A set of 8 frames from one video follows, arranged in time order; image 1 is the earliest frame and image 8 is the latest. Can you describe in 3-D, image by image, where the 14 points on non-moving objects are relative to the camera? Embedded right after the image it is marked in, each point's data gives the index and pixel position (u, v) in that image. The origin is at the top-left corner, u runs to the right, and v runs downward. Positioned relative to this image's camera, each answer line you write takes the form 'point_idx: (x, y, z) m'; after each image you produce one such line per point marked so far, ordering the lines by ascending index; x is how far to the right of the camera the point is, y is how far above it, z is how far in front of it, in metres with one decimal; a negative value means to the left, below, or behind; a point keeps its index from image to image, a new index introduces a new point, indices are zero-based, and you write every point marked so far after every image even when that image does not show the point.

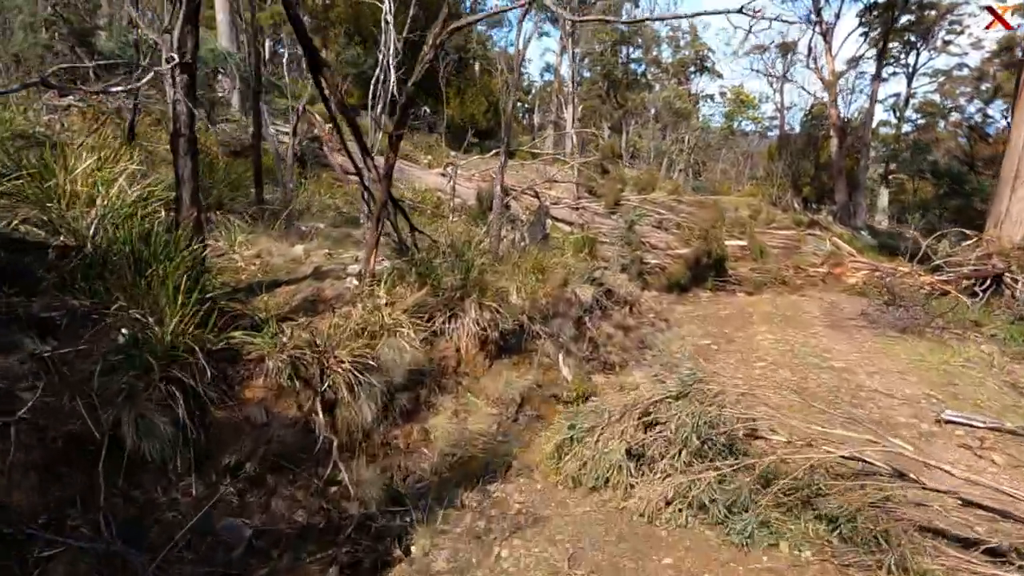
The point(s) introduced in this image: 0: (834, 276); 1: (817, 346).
0: (+6.2, +0.2, +12.7) m
1: (+3.2, -0.6, +6.8) m
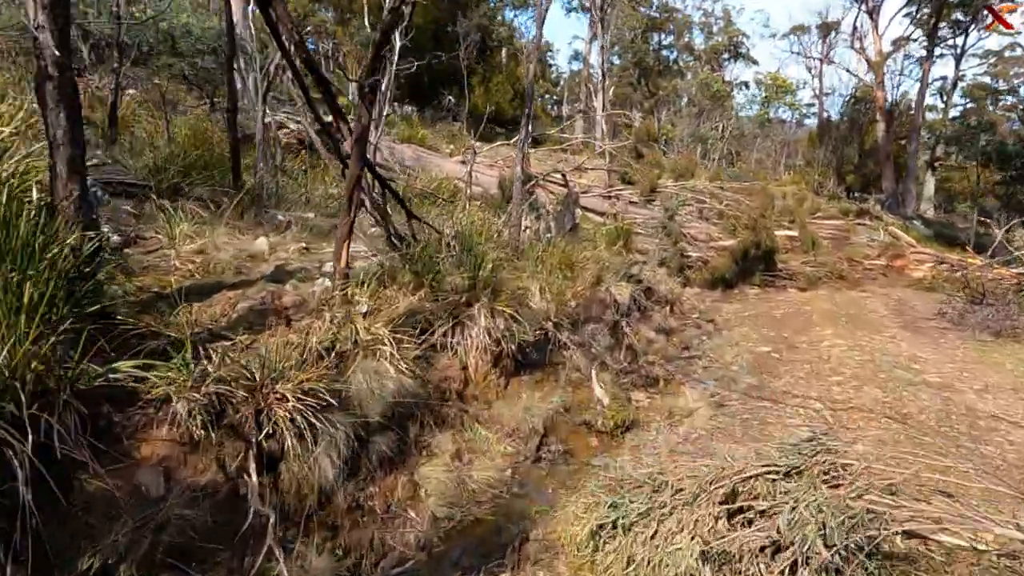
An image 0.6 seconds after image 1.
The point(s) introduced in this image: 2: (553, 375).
0: (+6.7, +0.3, +11.5) m
1: (+3.4, -0.6, +5.7) m
2: (+0.3, -0.6, +4.4) m
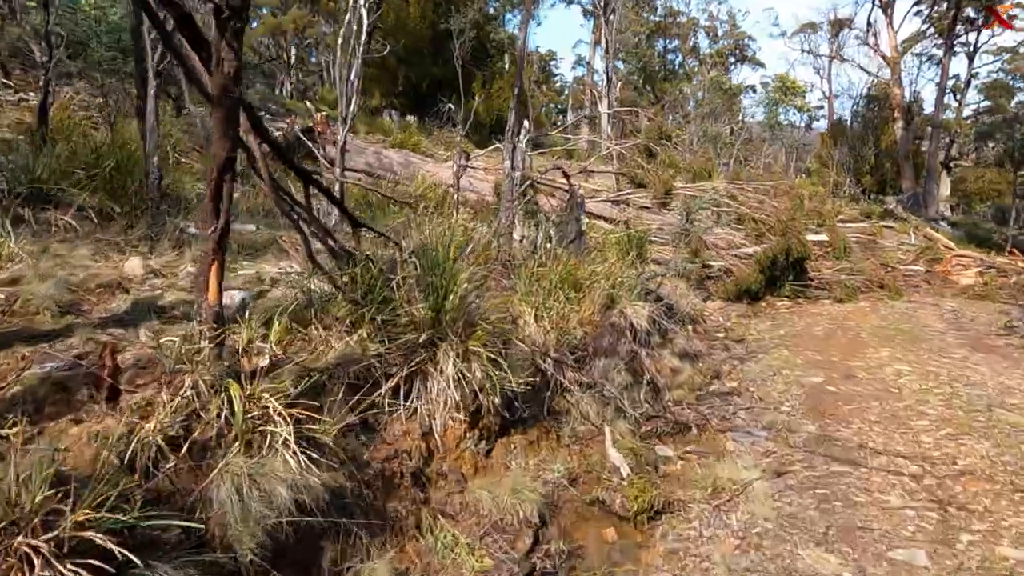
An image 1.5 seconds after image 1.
0: (+6.7, +0.2, +10.3) m
1: (+3.3, -0.7, +4.6) m
2: (+0.2, -0.7, +3.3) m
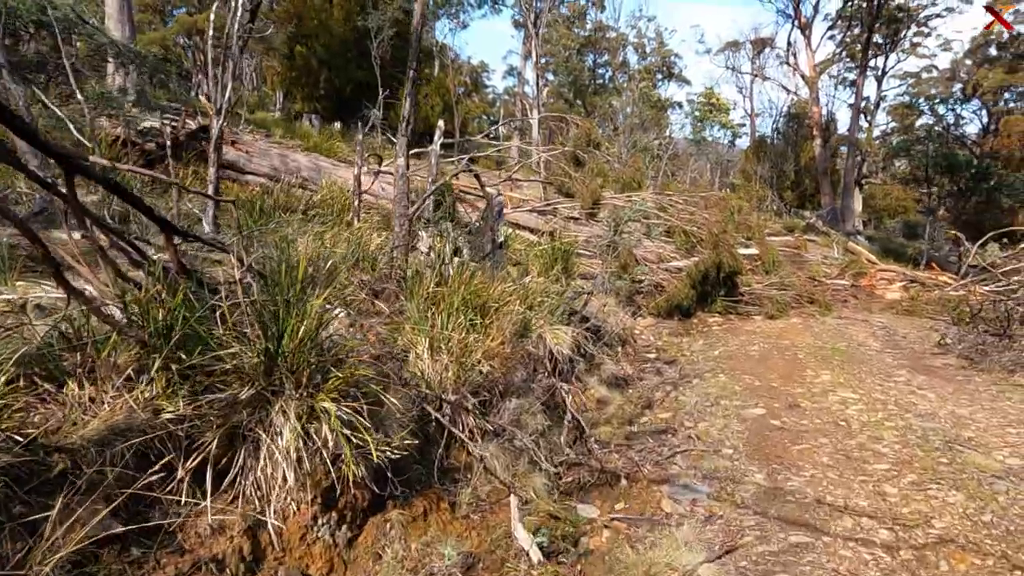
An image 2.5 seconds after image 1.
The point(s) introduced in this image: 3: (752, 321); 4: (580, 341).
0: (+5.5, -0.1, +10.2) m
1: (+2.7, -0.8, +4.2) m
2: (-0.2, -0.8, +2.6) m
3: (+3.1, -0.4, +8.5) m
4: (+0.5, -0.4, +4.7) m
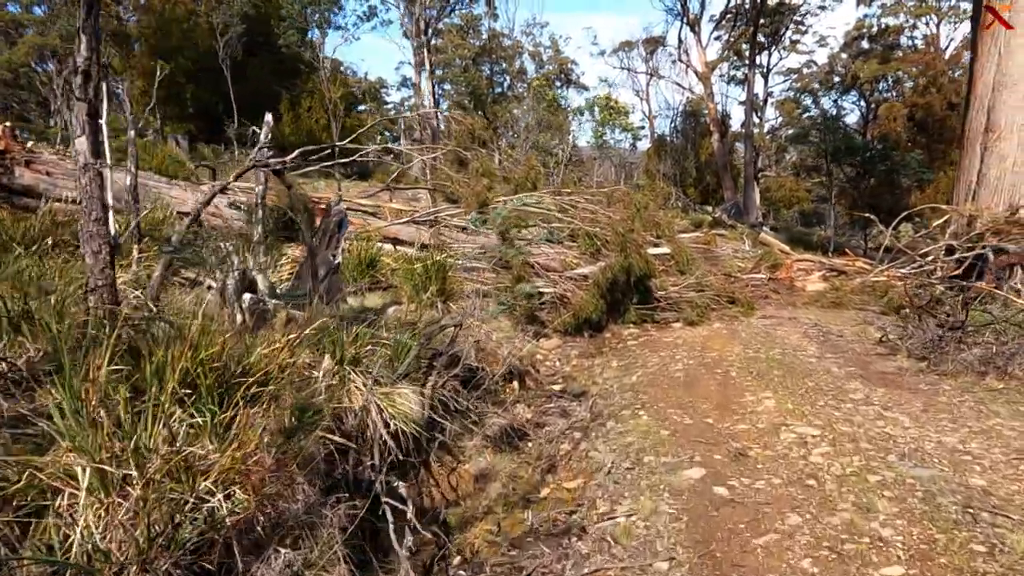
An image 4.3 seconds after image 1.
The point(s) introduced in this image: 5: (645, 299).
0: (+3.9, 0.0, +9.5) m
1: (+2.0, -0.8, +3.1) m
2: (-0.8, -1.0, +1.2) m
3: (+1.8, -0.5, +7.4) m
4: (-0.3, -0.5, +3.4) m
5: (+1.6, -0.1, +7.8) m
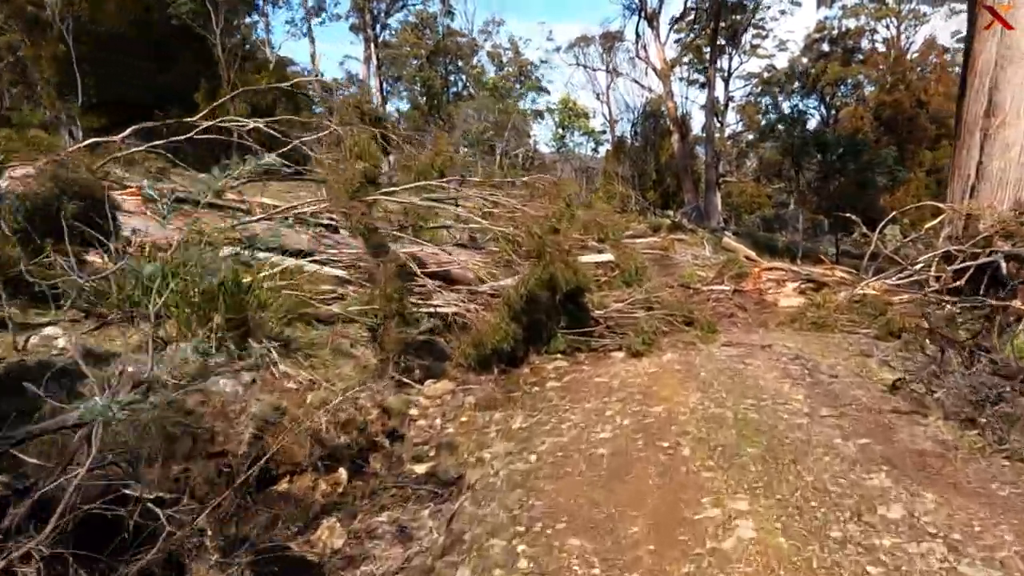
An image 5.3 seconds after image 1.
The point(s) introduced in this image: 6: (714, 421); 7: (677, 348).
0: (+2.9, -0.1, +7.8) m
1: (+1.2, -0.9, +1.3) m
2: (-1.4, -1.1, -0.8) m
3: (+0.8, -0.6, +5.6) m
4: (-1.1, -0.7, +1.4) m
5: (+0.6, -0.3, +6.0) m
6: (+1.1, -0.7, +3.6) m
7: (+1.5, -0.5, +5.8) m
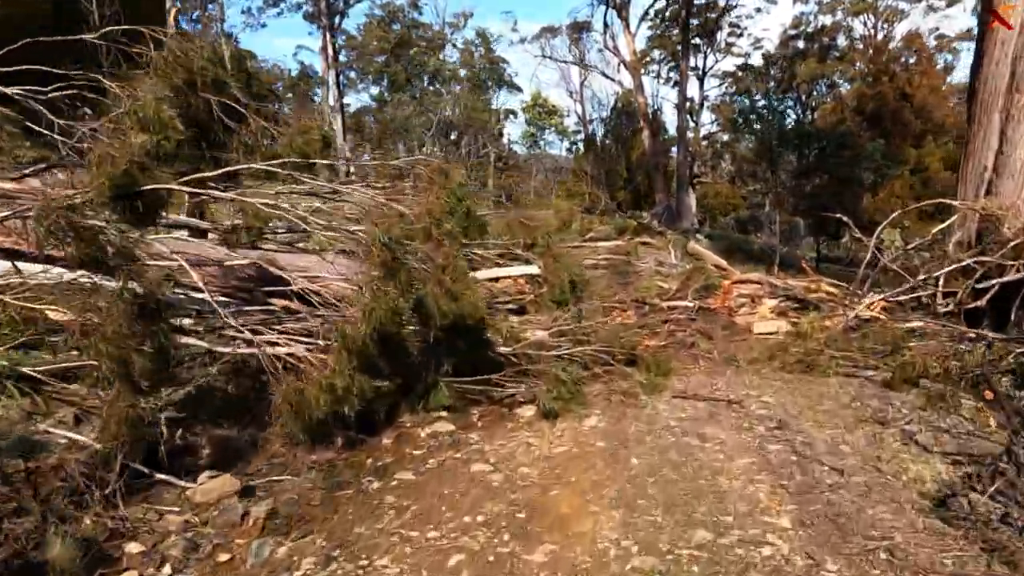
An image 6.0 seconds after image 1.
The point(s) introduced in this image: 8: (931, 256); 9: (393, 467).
0: (+1.9, -0.3, +6.1) m
1: (+0.5, -1.1, -0.4) m
2: (-2.0, -1.3, -2.6) m
3: (0.0, -0.8, +3.9) m
4: (-1.8, -0.8, -0.4) m
5: (-0.3, -0.5, +4.2) m
6: (+0.3, -0.9, +1.8) m
7: (+0.6, -0.7, +4.1) m
8: (+4.2, +0.3, +6.6) m
9: (-0.6, -0.9, +3.3) m
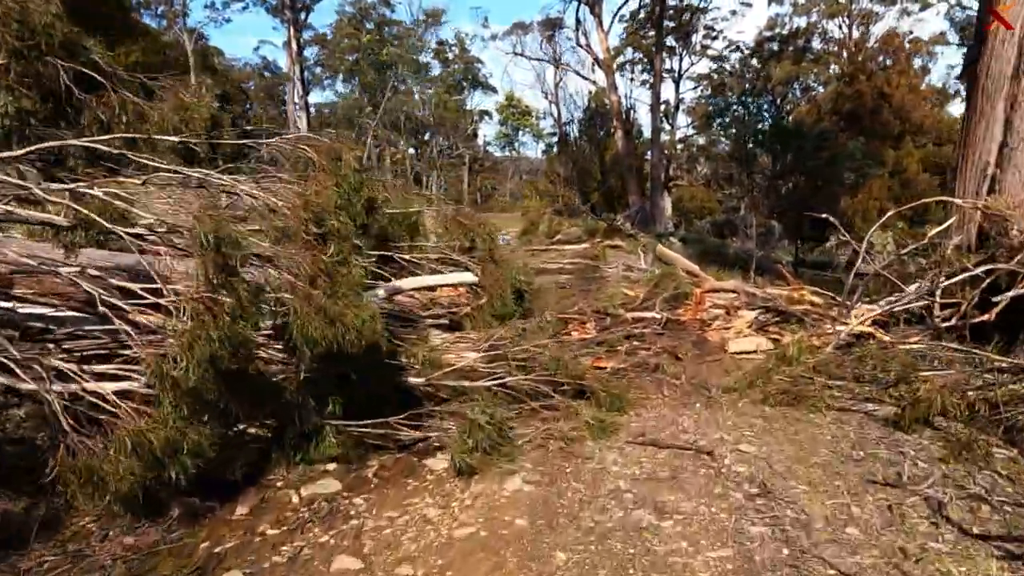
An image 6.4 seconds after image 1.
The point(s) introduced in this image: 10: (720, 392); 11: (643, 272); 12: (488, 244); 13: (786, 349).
0: (+1.4, -0.4, +5.2) m
1: (+0.2, -1.1, -1.4) m
2: (-2.3, -1.3, -3.6) m
3: (-0.5, -0.9, +2.9) m
4: (-2.1, -0.9, -1.4) m
5: (-0.7, -0.6, +3.2) m
6: (0.0, -1.0, +0.9) m
7: (+0.1, -0.8, +3.2) m
8: (+3.7, +0.2, +5.8) m
9: (-1.0, -1.0, +2.3) m
10: (+1.3, -0.6, +3.9) m
11: (+1.8, +0.2, +9.3) m
12: (-0.3, +0.4, +5.2) m
13: (+1.7, -0.4, +4.1) m
